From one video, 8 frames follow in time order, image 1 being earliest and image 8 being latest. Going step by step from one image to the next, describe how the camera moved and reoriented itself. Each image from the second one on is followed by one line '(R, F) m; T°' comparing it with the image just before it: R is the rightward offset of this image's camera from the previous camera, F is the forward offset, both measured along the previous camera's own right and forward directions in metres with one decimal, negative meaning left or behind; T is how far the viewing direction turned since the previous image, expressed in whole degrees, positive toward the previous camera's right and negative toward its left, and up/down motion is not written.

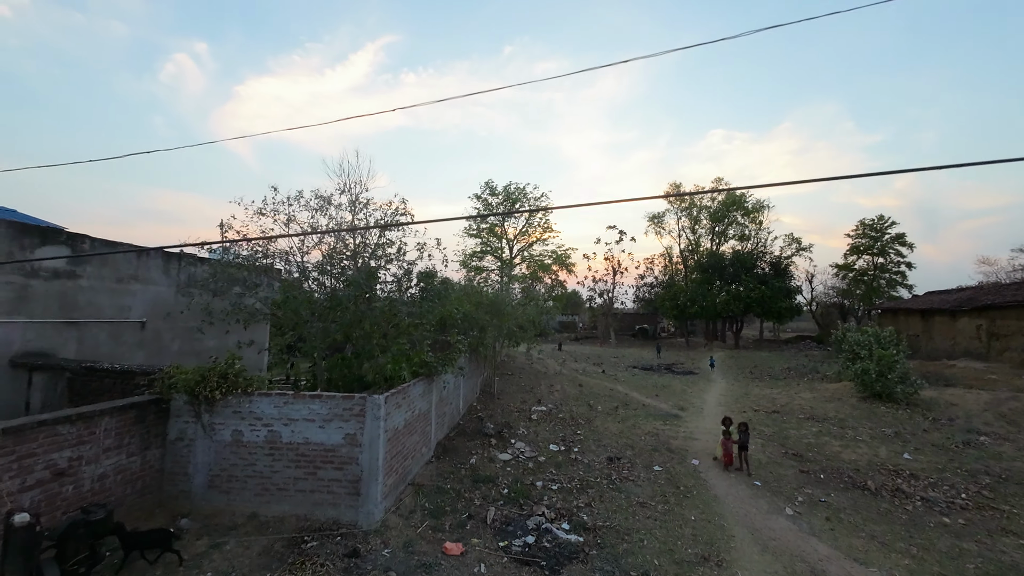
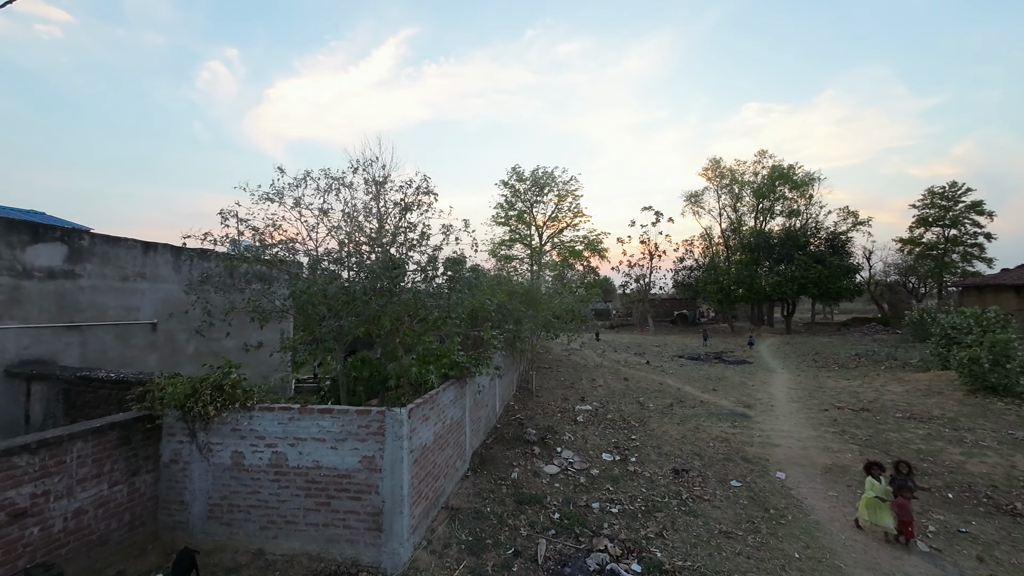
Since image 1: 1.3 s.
(-0.2, +1.2) m; -4°
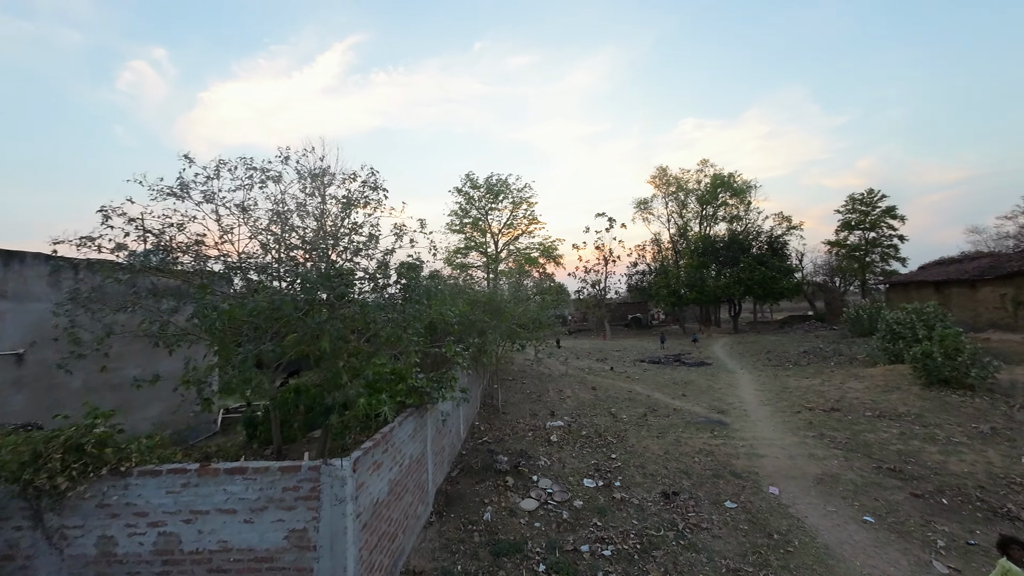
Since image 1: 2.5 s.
(-0.2, +1.0) m; +6°
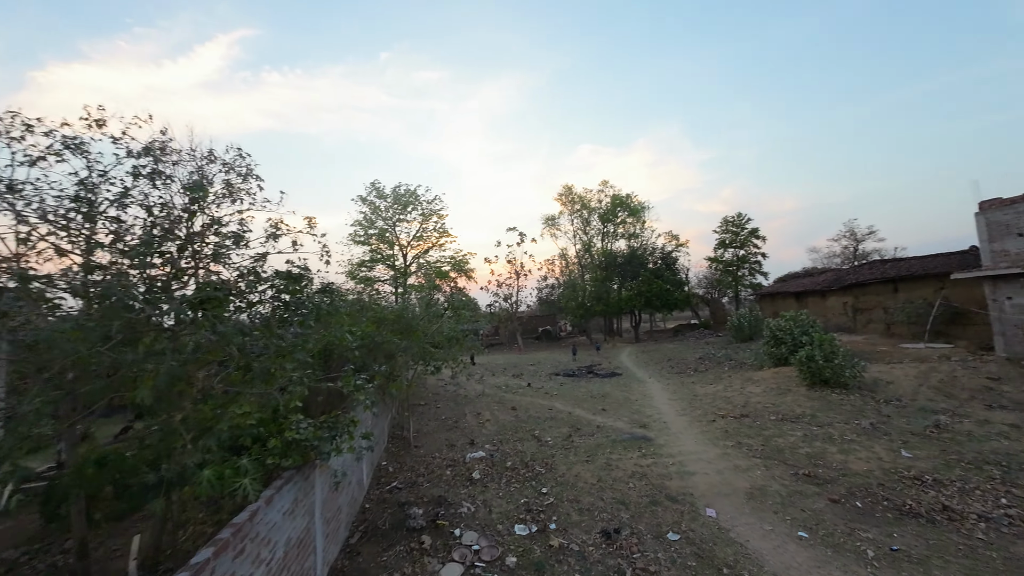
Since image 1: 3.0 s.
(-0.1, +1.1) m; +13°
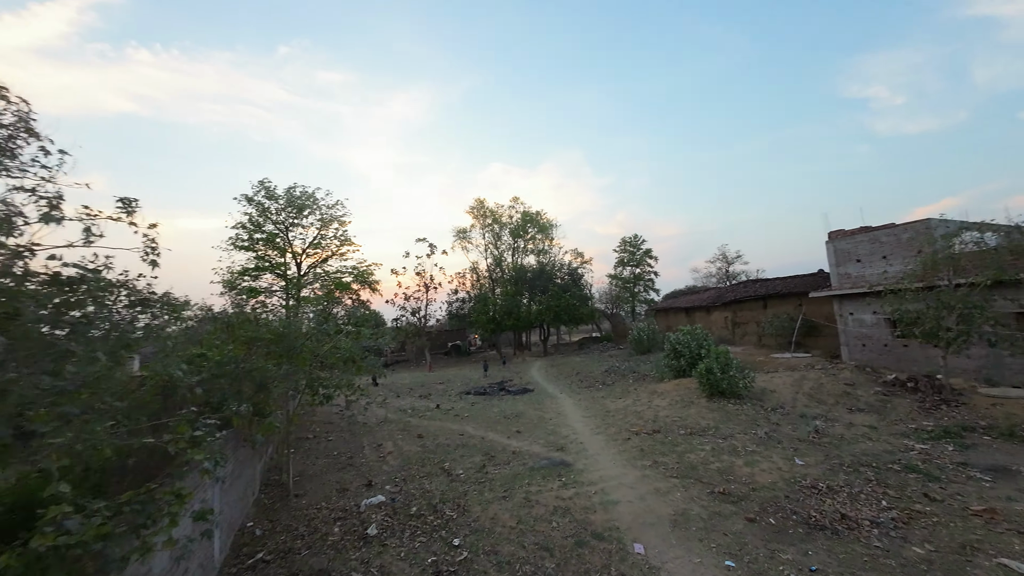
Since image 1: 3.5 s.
(0.0, +1.0) m; +13°
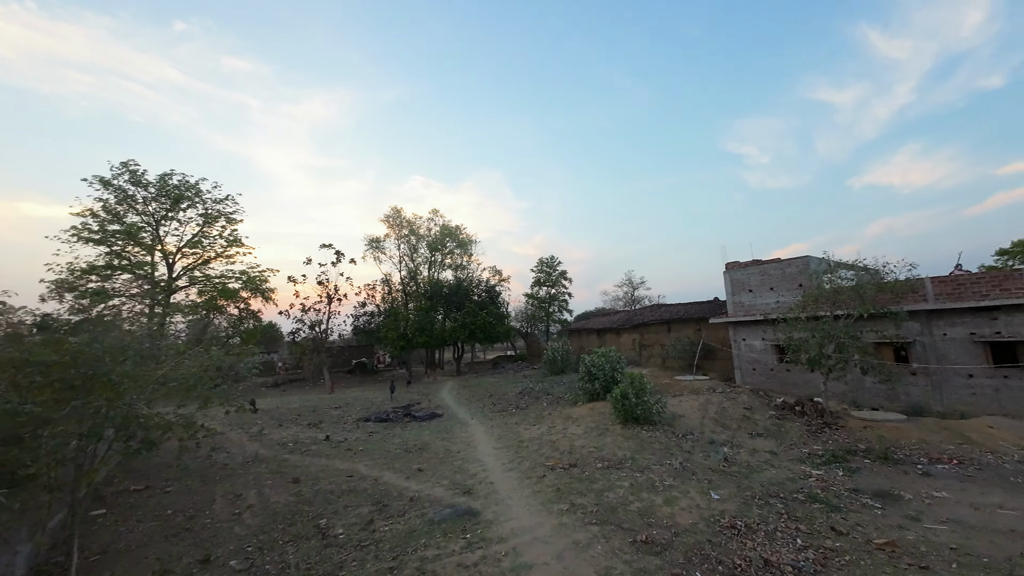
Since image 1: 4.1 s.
(+0.2, +1.2) m; +12°
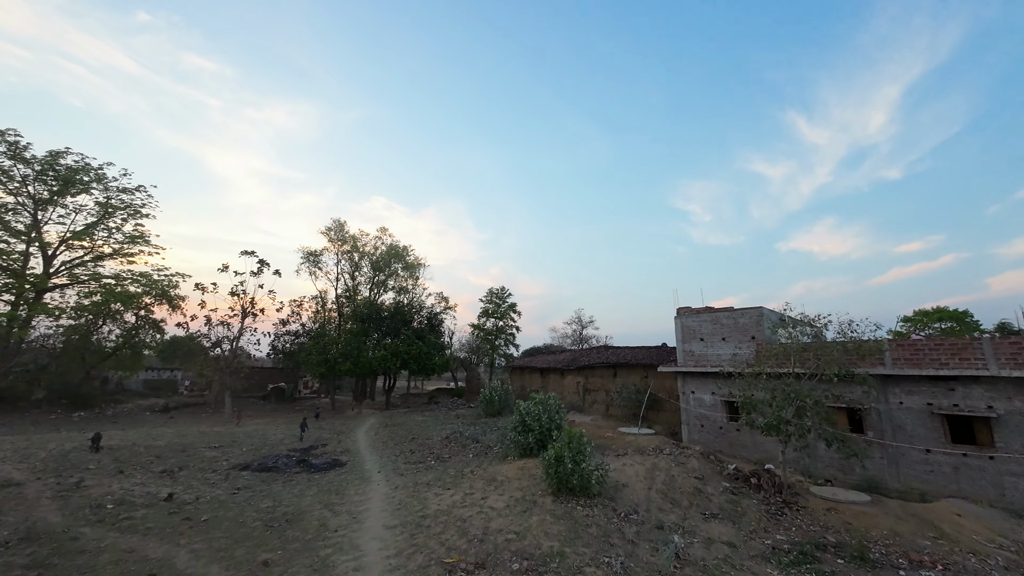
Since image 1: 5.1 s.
(+0.8, +2.3) m; +6°
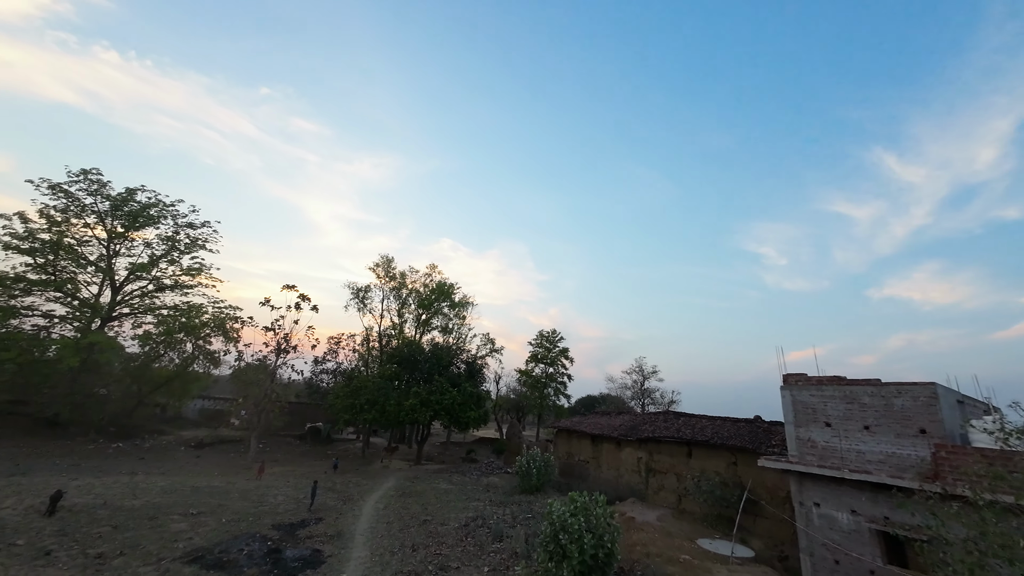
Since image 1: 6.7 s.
(+0.6, +3.9) m; -8°
